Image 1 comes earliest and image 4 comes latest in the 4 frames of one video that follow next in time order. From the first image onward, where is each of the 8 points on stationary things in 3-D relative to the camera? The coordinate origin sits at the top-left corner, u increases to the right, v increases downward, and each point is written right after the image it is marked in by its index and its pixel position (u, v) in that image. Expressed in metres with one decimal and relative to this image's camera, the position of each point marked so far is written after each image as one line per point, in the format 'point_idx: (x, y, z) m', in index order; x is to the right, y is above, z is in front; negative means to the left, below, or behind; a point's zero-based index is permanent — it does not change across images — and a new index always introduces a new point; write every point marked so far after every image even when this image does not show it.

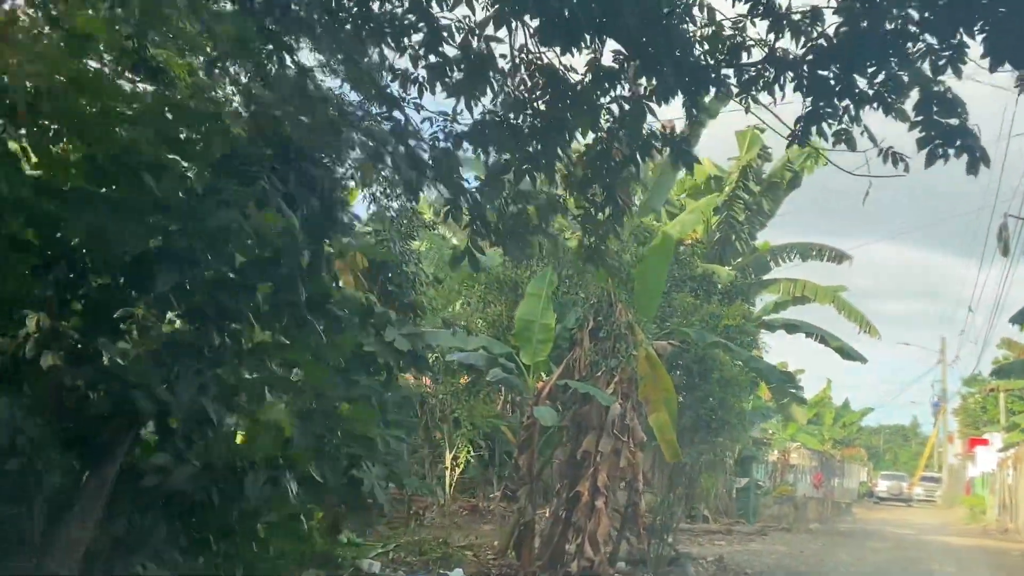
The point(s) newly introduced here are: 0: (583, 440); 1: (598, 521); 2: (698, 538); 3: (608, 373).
0: (+0.7, -1.6, +12.3) m
1: (+0.9, -2.3, +11.9) m
2: (+2.9, -3.9, +18.7) m
3: (+1.0, -0.9, +12.3) m
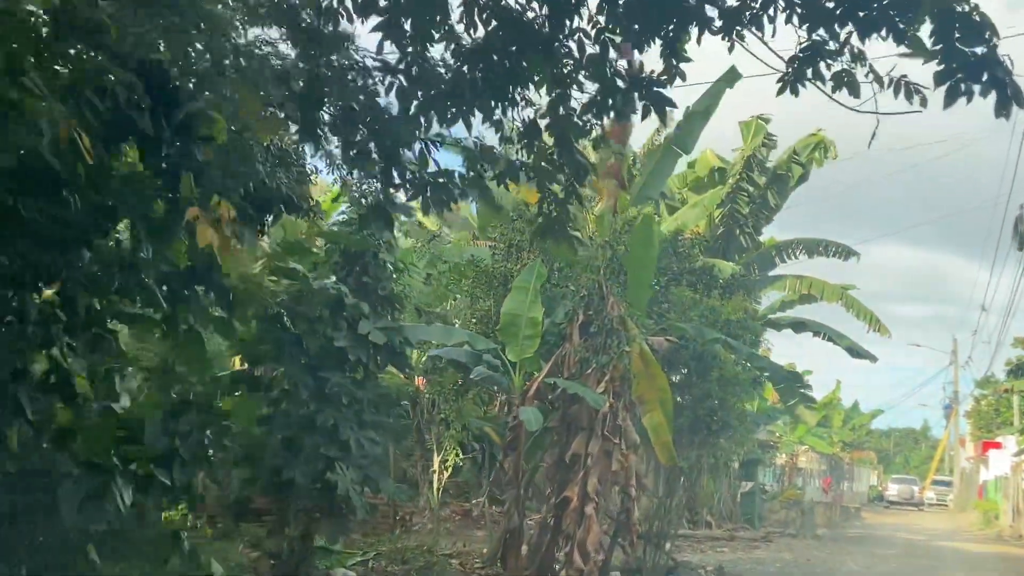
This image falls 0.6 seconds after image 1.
0: (+0.6, -1.5, +11.5) m
1: (+0.7, -2.3, +11.2) m
2: (+2.8, -3.9, +18.0) m
3: (+0.9, -0.8, +11.6) m
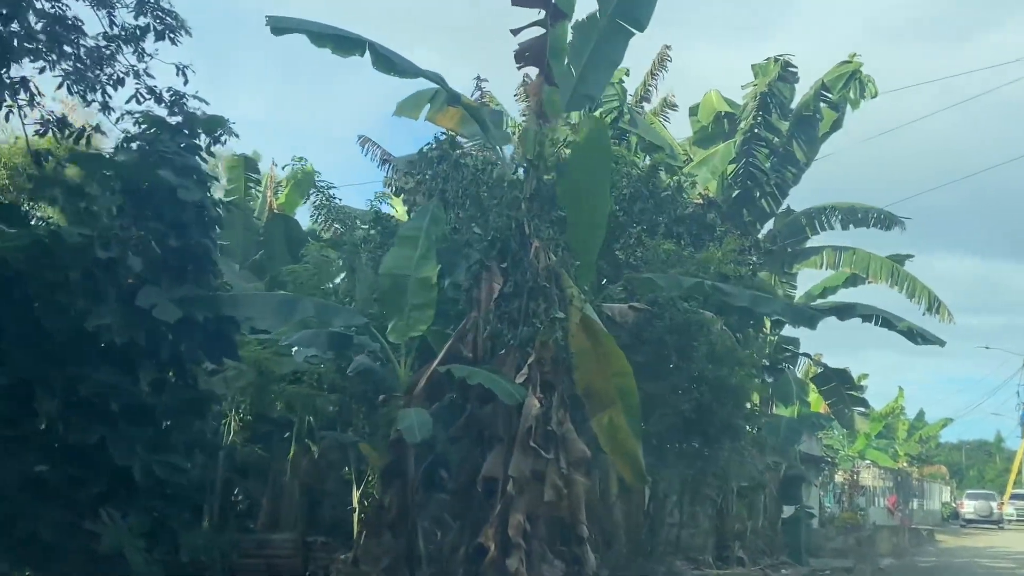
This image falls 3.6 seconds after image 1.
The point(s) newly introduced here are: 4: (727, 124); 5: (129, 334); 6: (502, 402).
0: (-0.2, -1.1, +7.7) m
1: (0.0, -1.9, +7.3) m
2: (+2.5, -3.5, +13.9) m
3: (+0.1, -0.4, +7.7) m
4: (+2.9, +2.2, +15.9) m
5: (-2.3, -0.3, +6.9) m
6: (-0.1, -0.7, +7.6) m
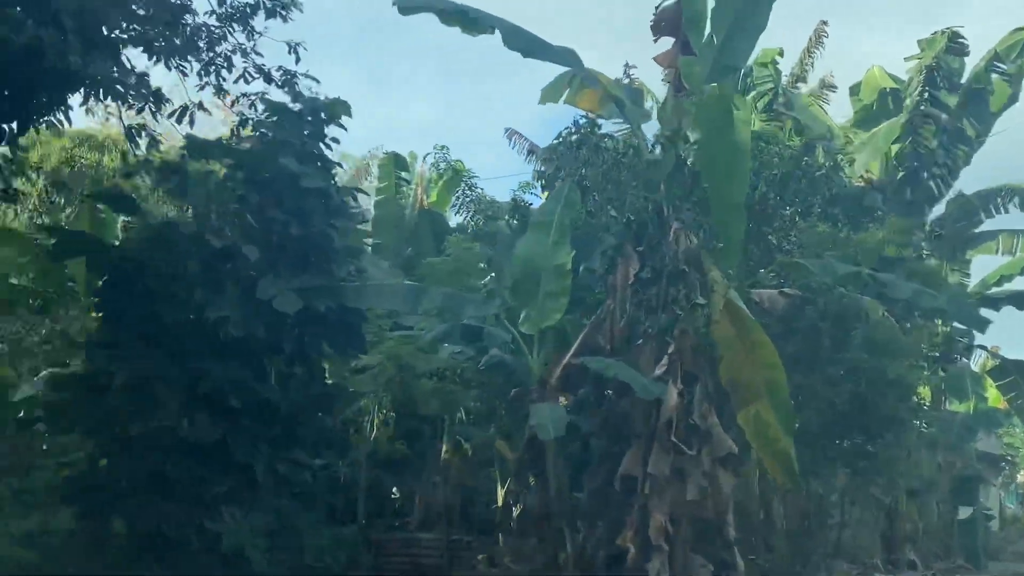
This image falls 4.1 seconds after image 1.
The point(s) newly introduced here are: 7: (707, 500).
0: (+0.7, -1.0, +7.2) m
1: (+0.8, -1.8, +6.8) m
2: (+4.2, -3.4, +13.1) m
3: (+0.9, -0.3, +7.2) m
4: (+4.8, +2.3, +14.9) m
5: (-1.5, -0.2, +6.7) m
6: (+0.8, -0.6, +7.1) m
7: (+1.1, -1.2, +7.0) m
